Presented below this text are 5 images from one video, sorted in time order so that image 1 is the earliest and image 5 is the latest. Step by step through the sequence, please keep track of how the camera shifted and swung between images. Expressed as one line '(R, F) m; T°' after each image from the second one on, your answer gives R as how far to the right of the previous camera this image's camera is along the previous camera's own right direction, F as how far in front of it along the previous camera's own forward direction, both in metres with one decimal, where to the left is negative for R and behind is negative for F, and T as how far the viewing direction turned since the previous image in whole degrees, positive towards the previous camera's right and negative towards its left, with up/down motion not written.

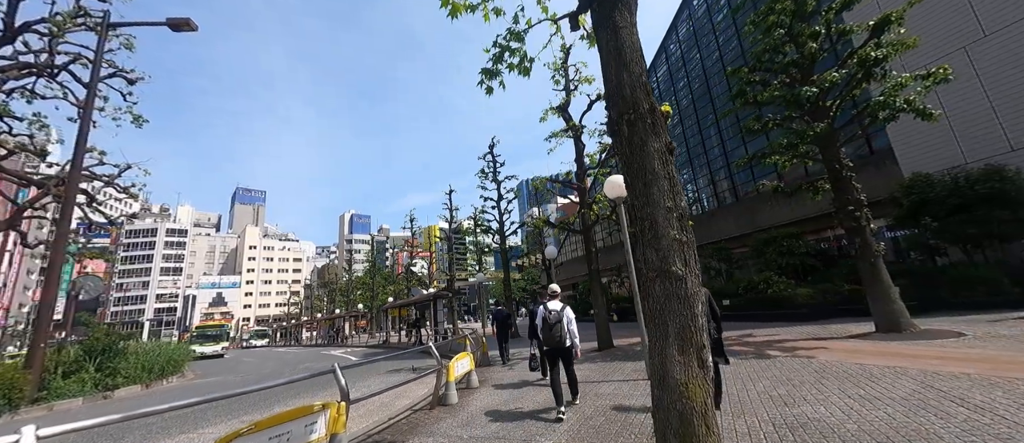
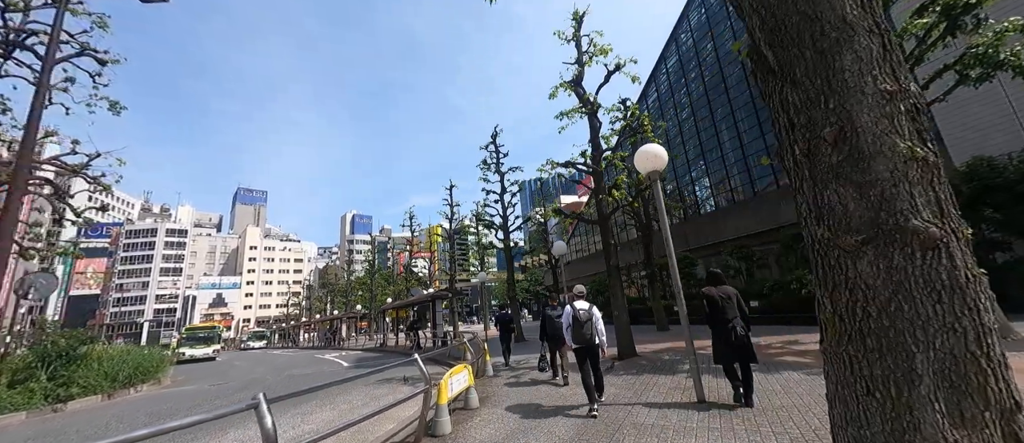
(-0.1, +1.3) m; 0°
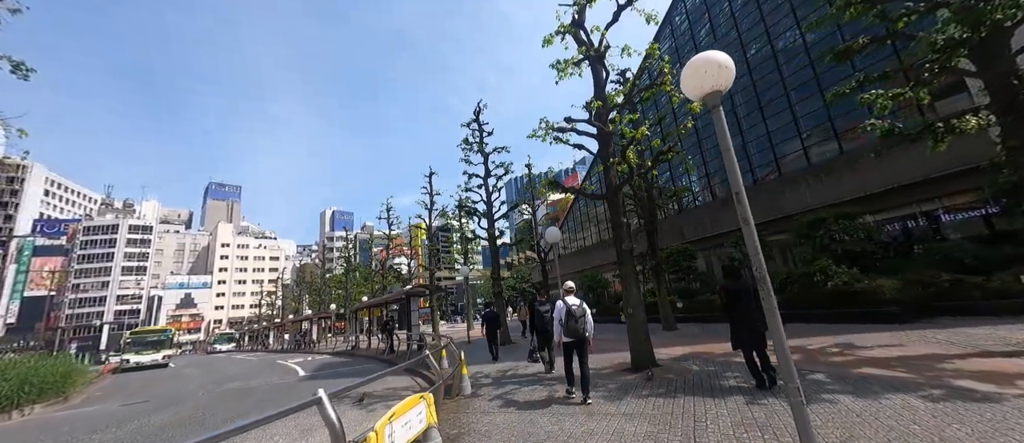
(0.0, +1.9) m; +2°
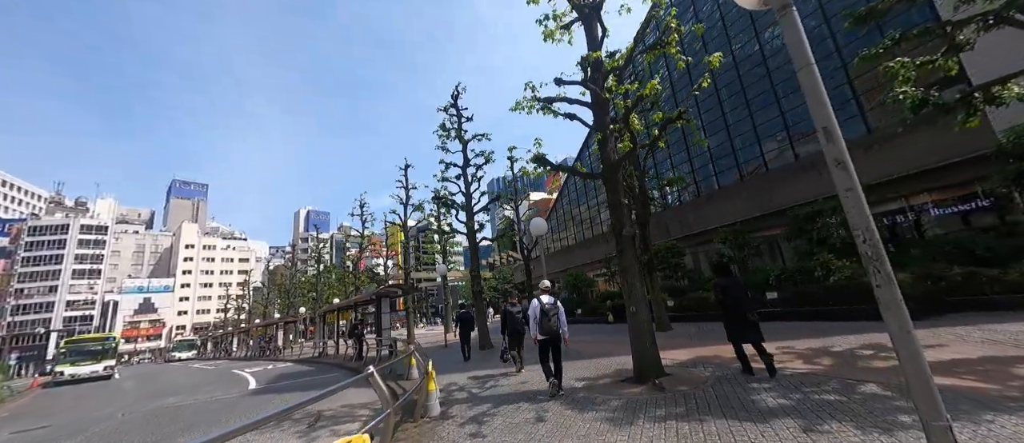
(+0.1, +1.2) m; +3°
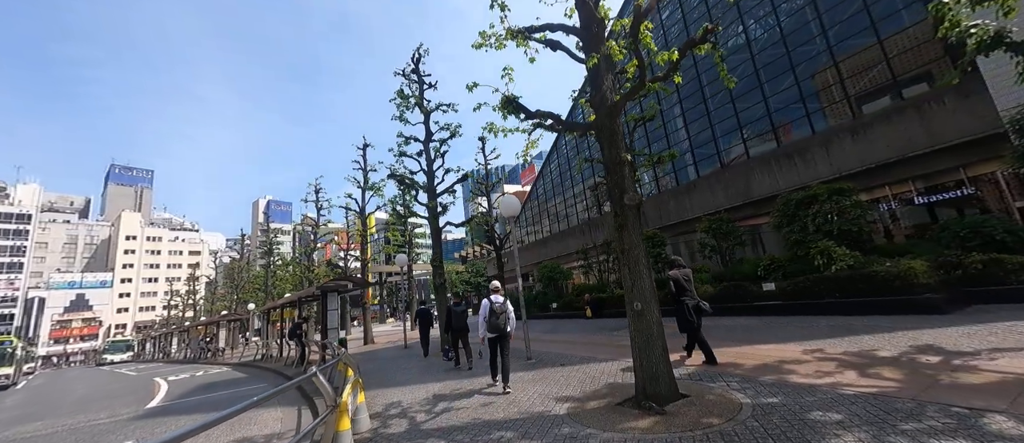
(+0.2, +1.6) m; +4°
